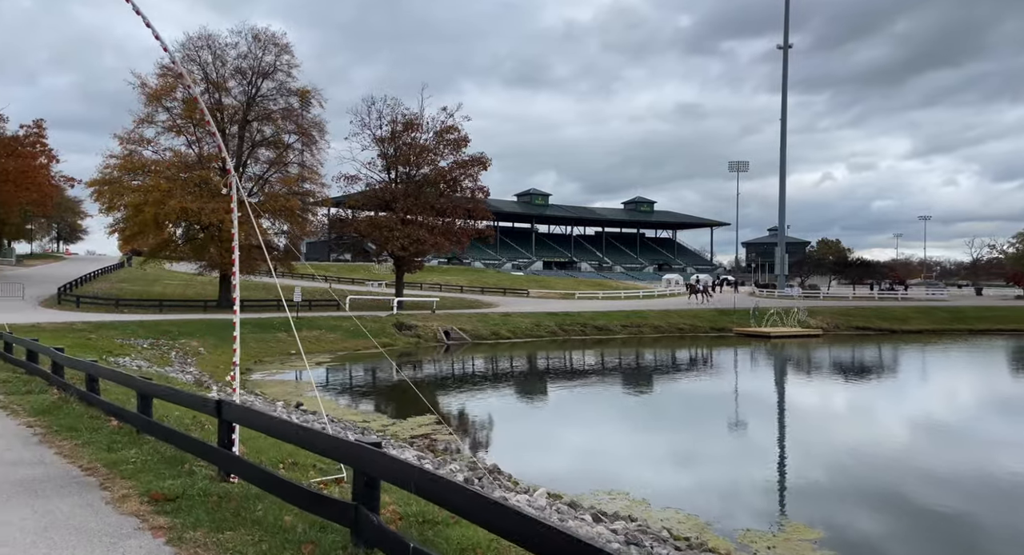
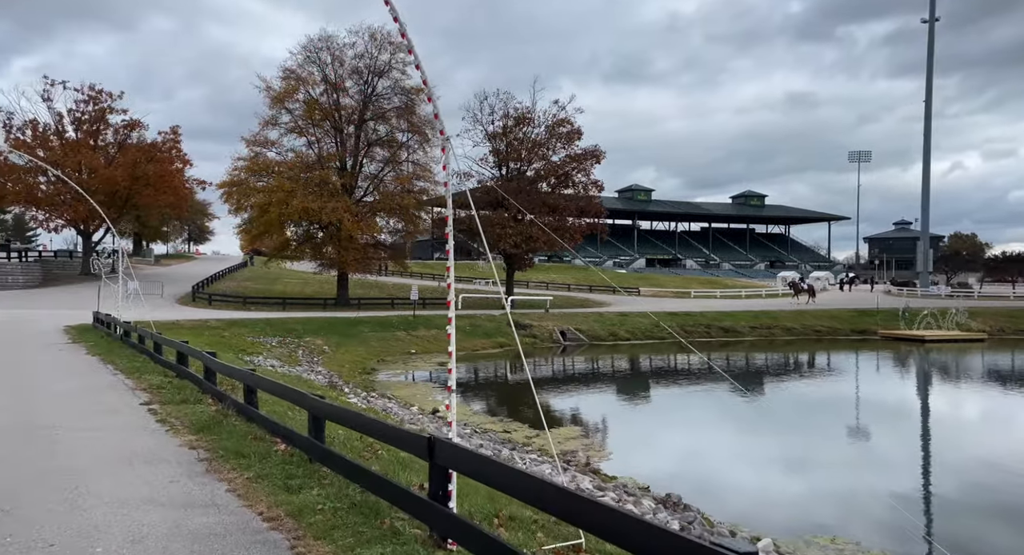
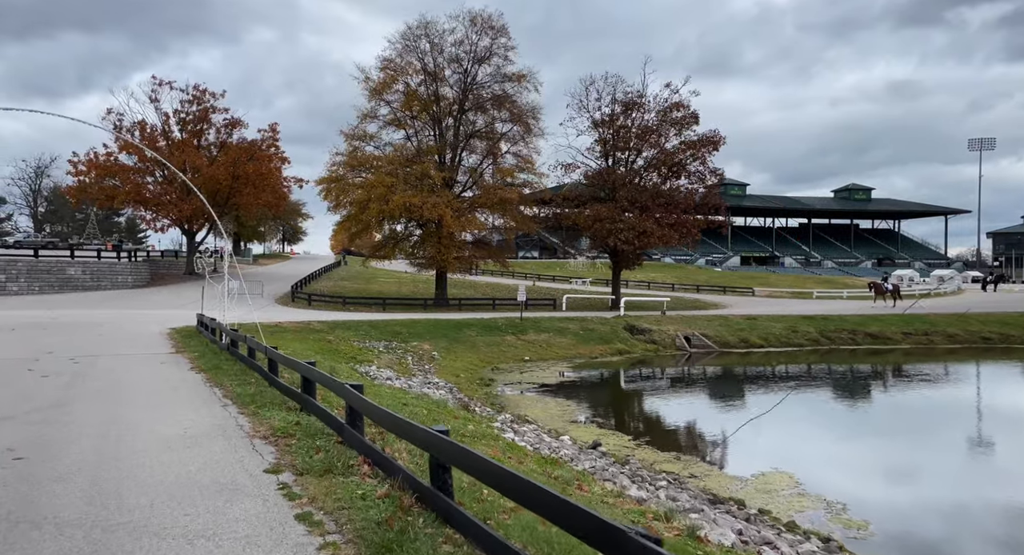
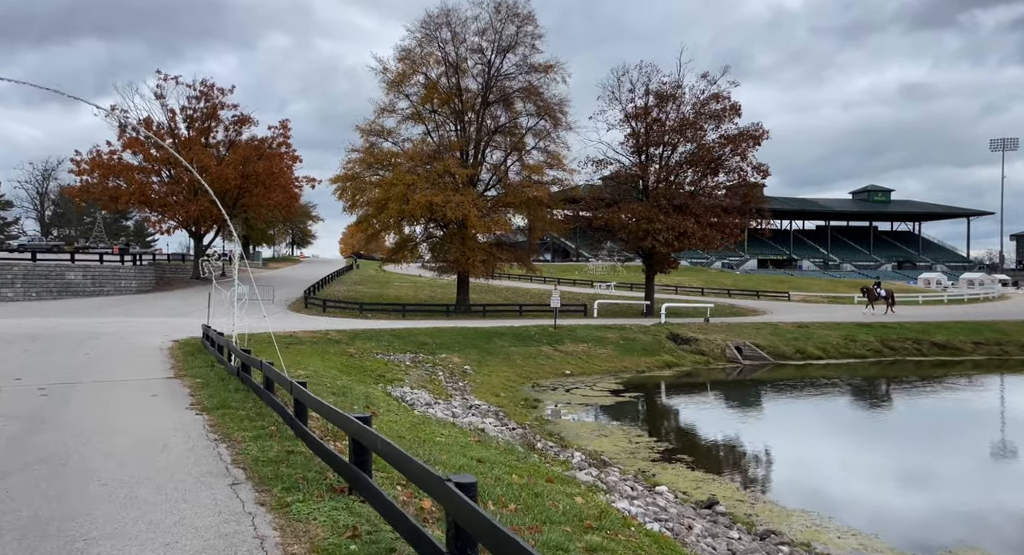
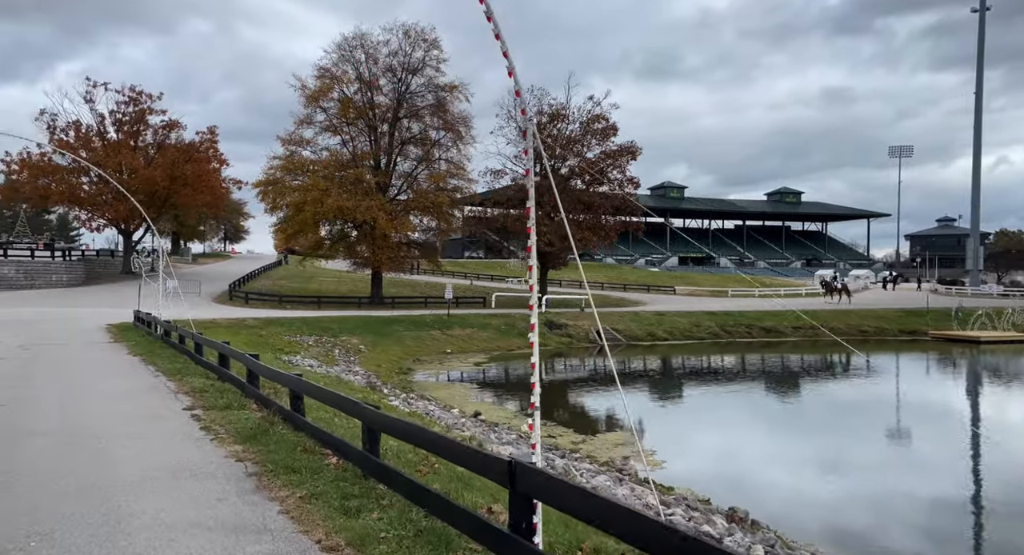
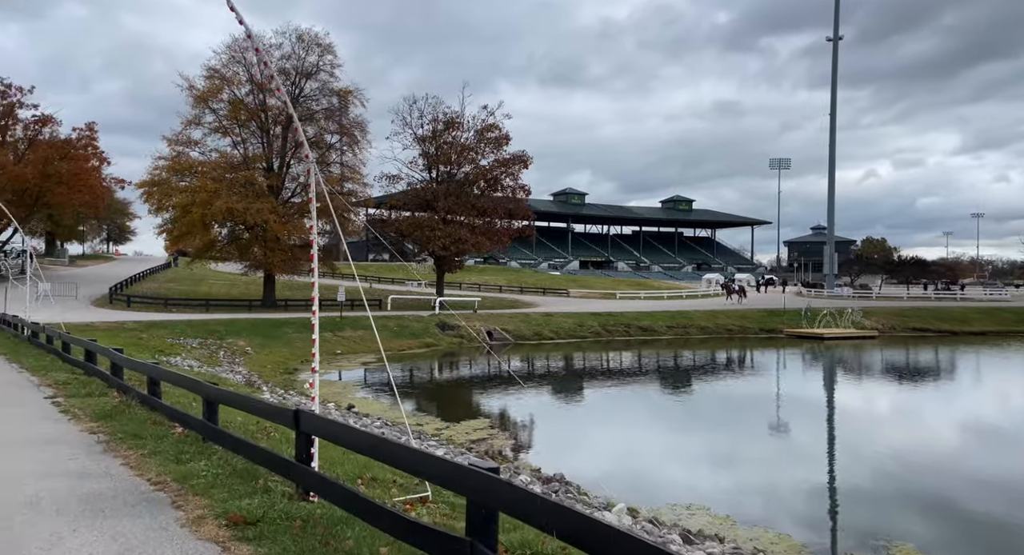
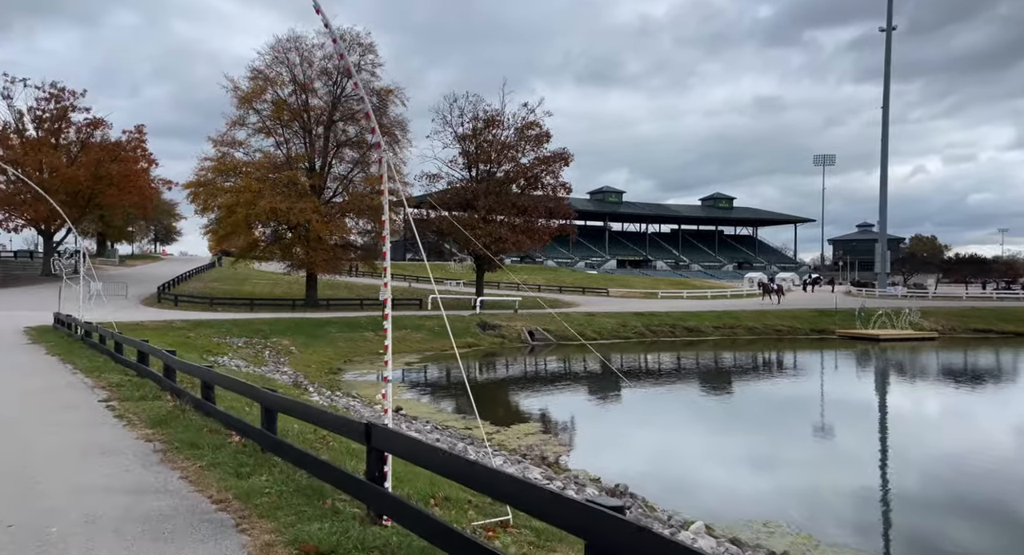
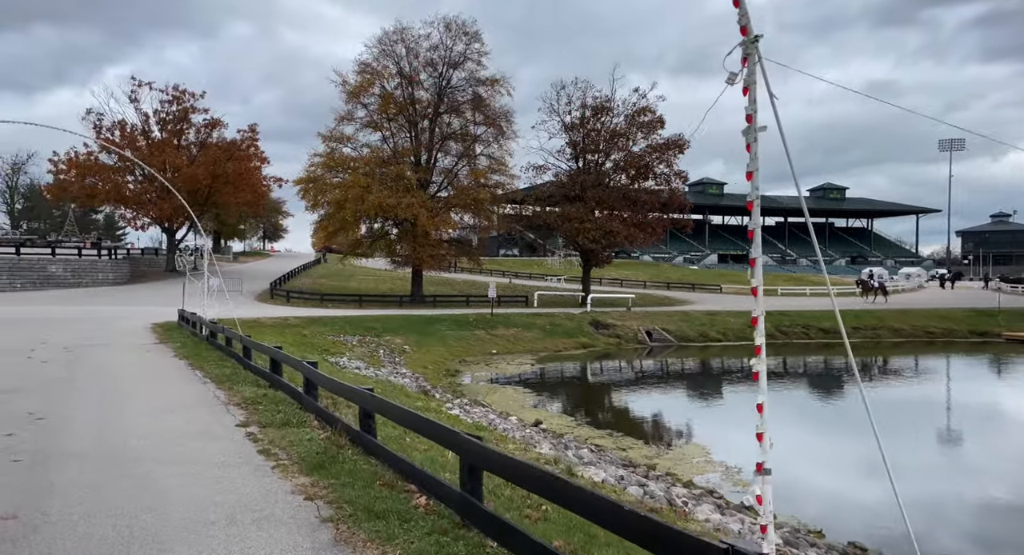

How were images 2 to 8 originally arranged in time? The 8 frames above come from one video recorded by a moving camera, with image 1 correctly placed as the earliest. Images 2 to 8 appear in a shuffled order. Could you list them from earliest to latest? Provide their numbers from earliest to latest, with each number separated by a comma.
6, 7, 2, 5, 8, 3, 4
